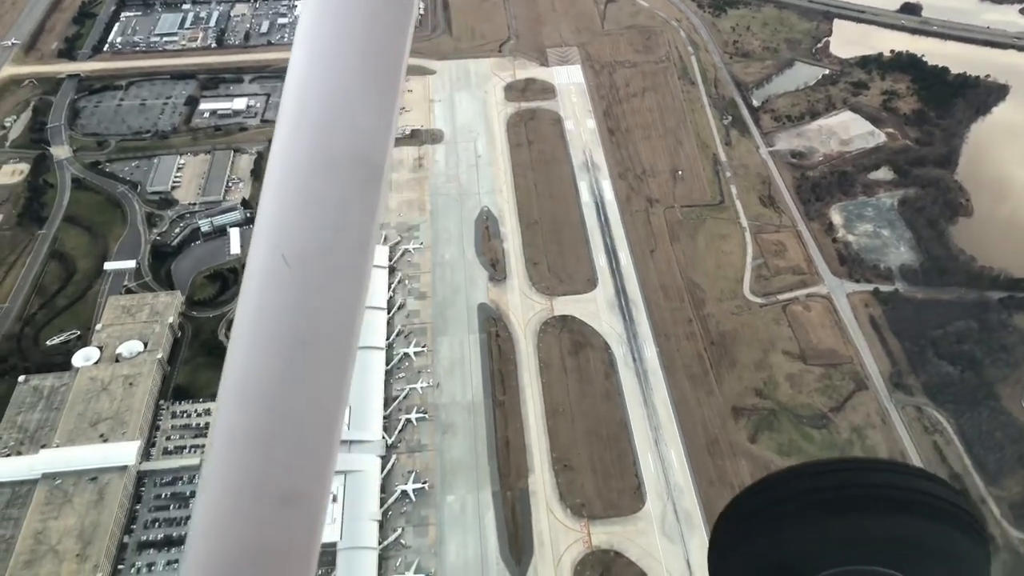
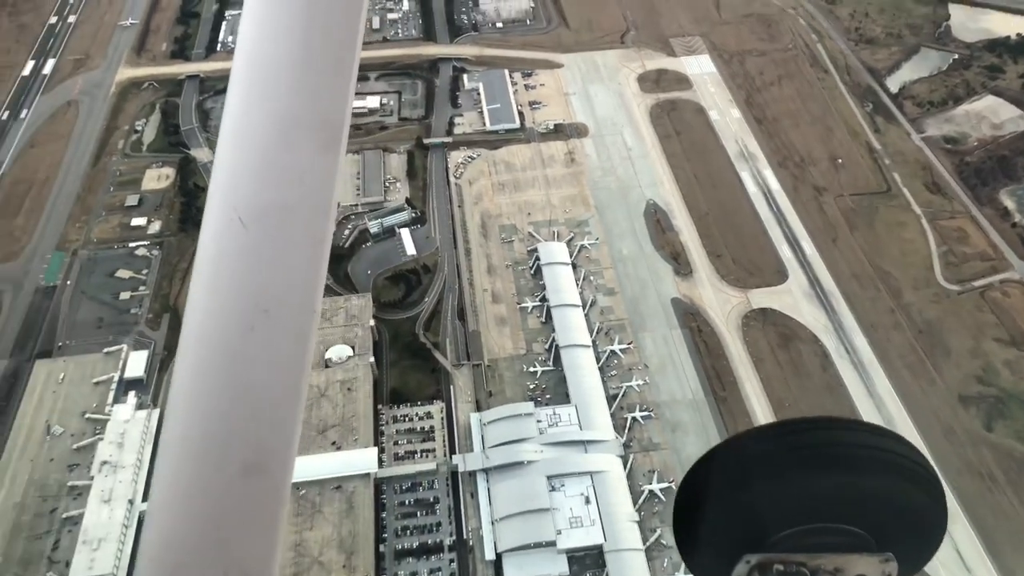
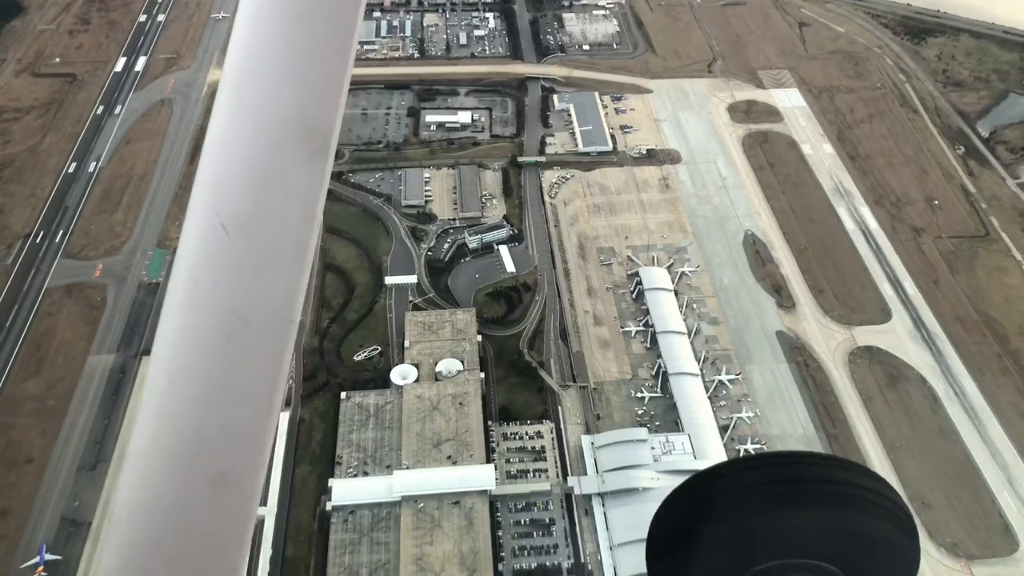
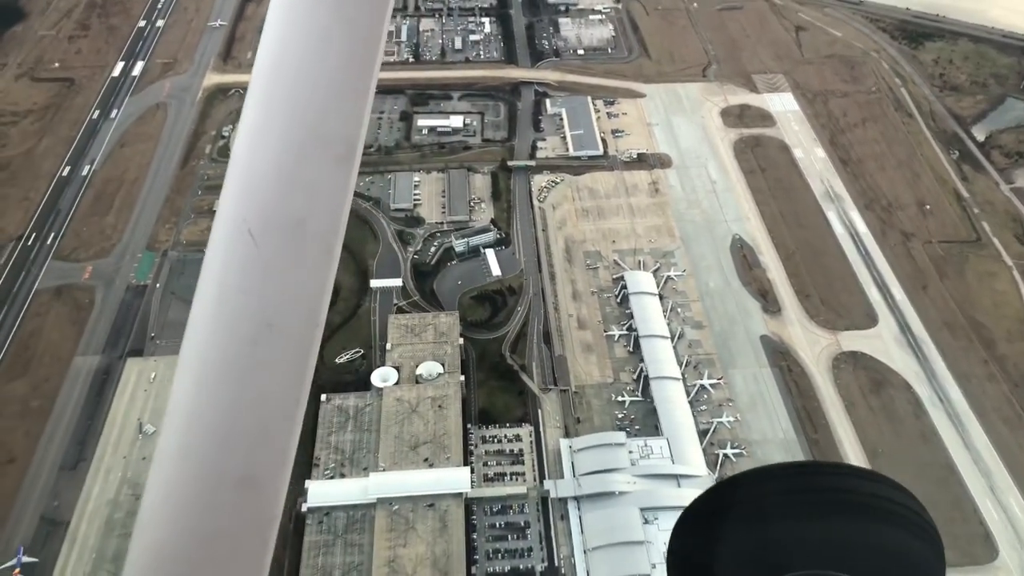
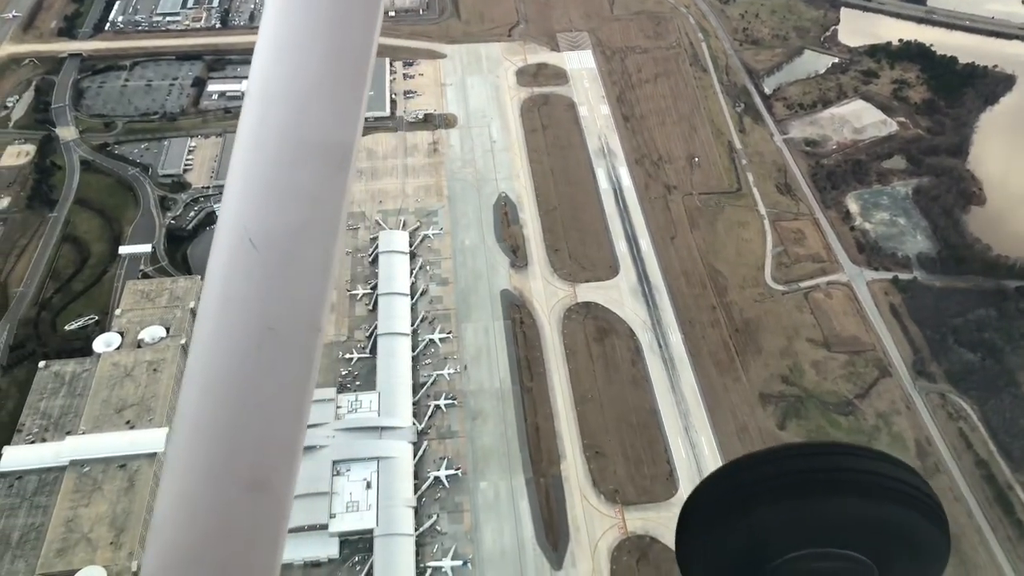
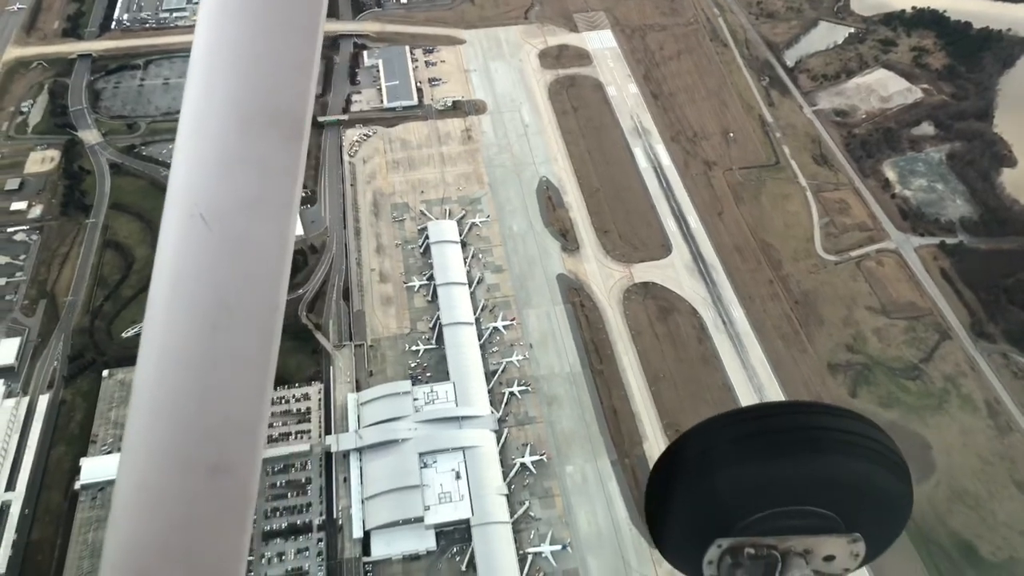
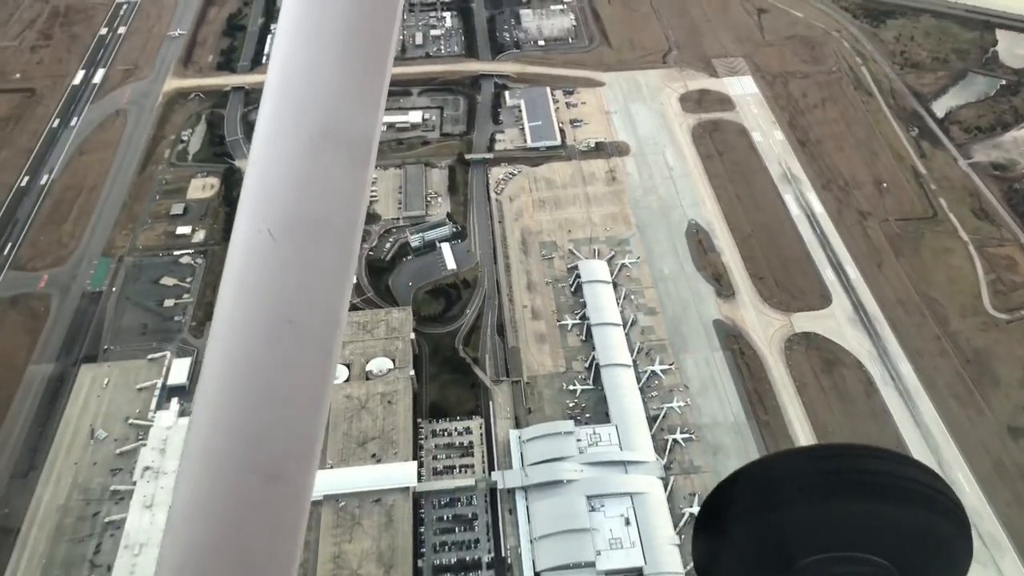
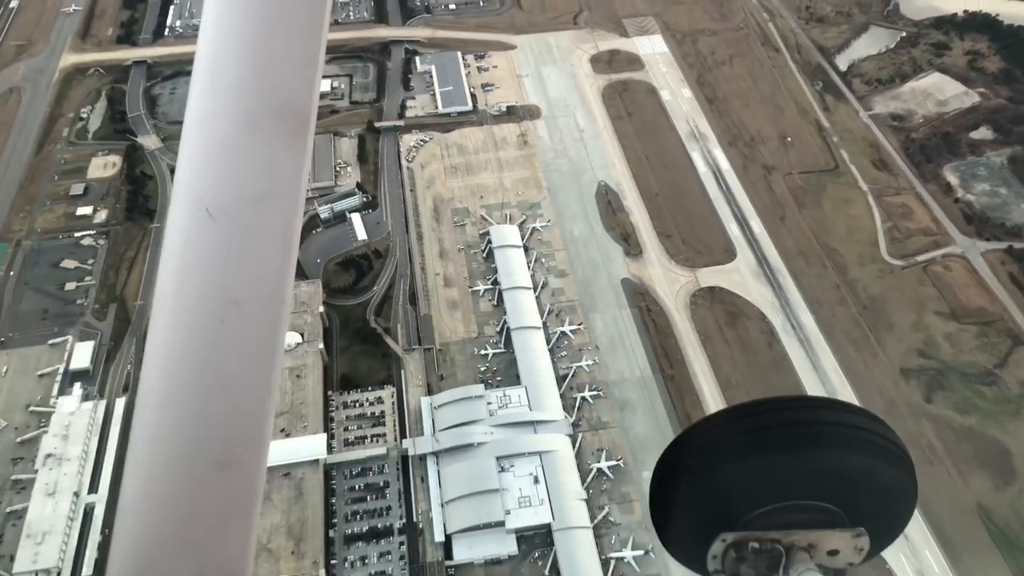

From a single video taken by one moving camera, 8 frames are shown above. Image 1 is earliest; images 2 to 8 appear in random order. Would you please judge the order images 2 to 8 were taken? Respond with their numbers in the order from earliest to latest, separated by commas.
5, 6, 8, 2, 7, 4, 3
